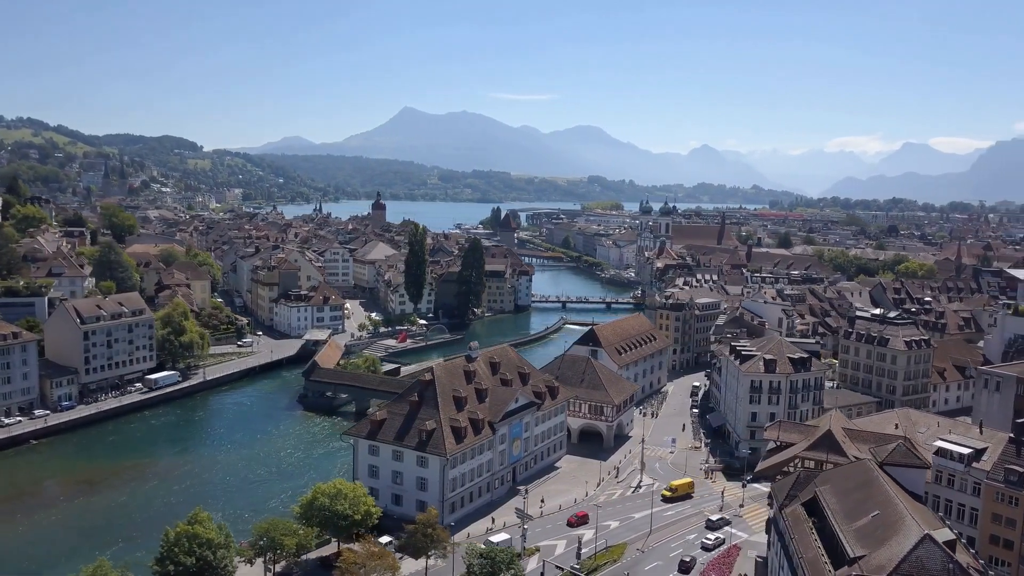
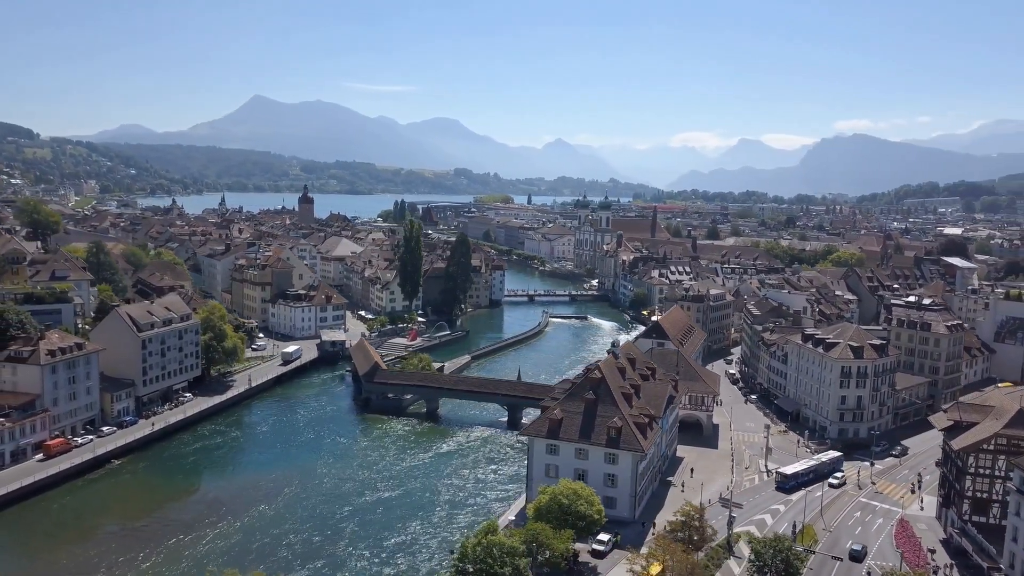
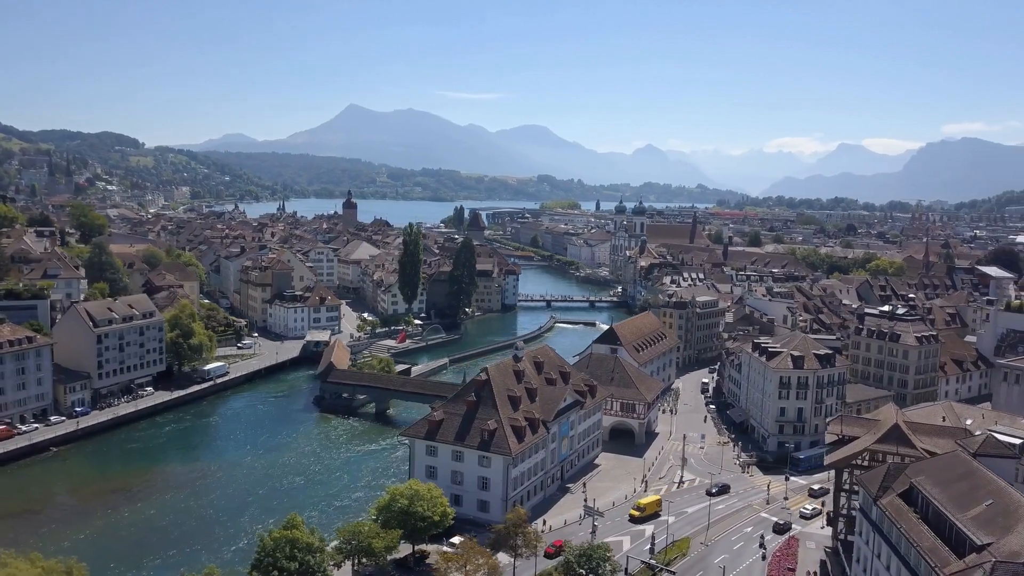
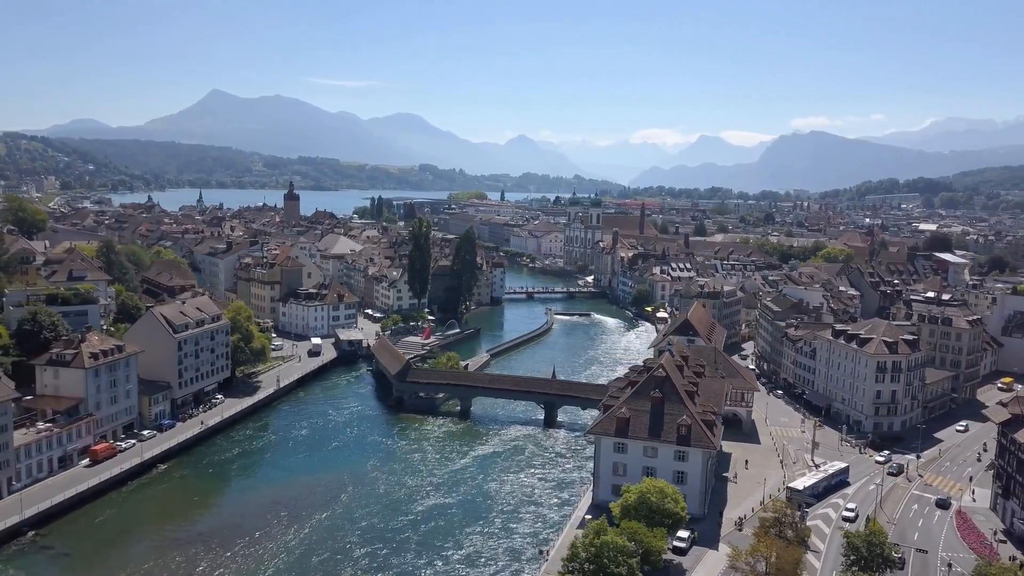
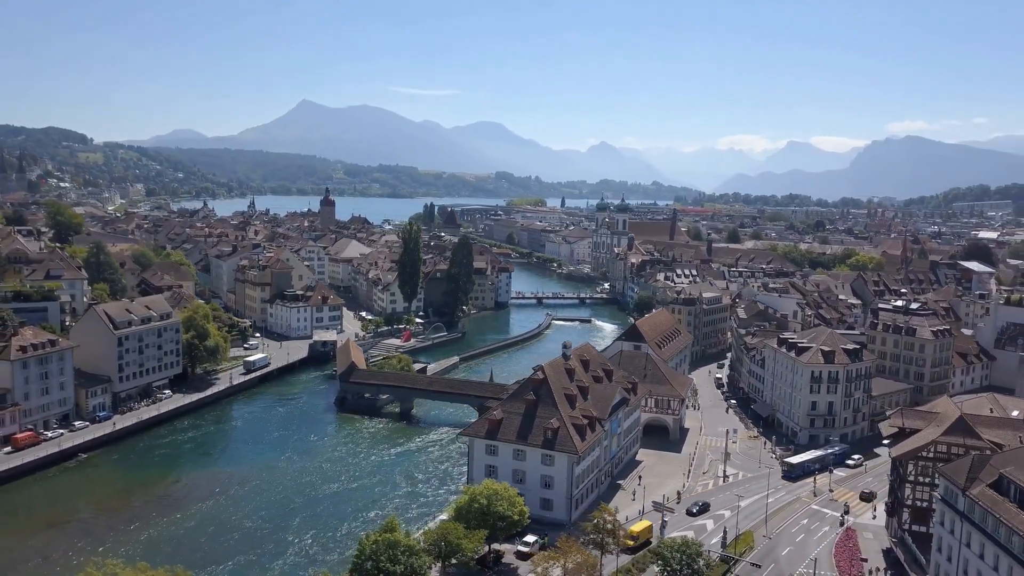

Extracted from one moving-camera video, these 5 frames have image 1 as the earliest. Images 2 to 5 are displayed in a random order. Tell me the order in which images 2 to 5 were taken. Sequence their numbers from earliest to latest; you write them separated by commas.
3, 5, 2, 4
